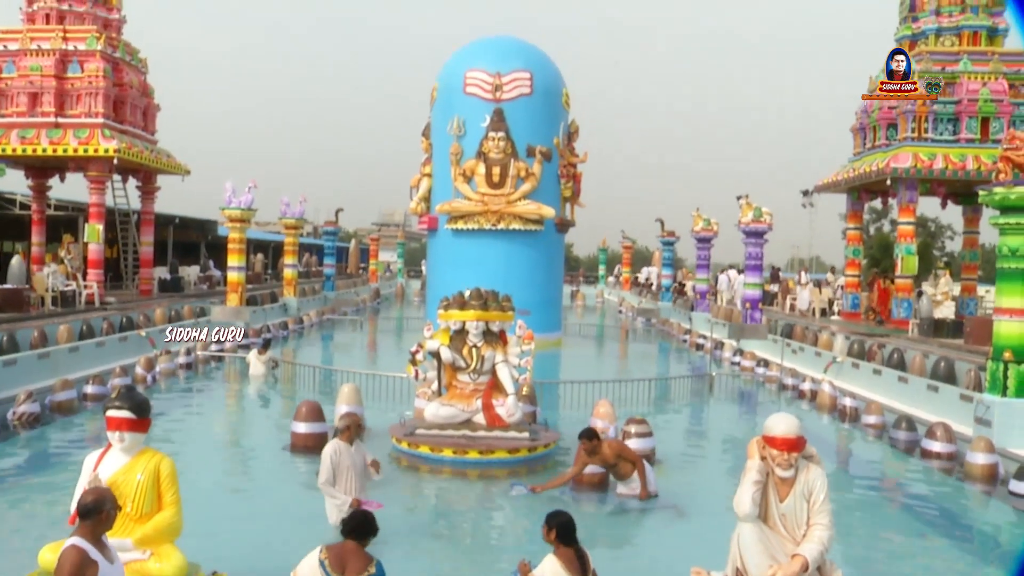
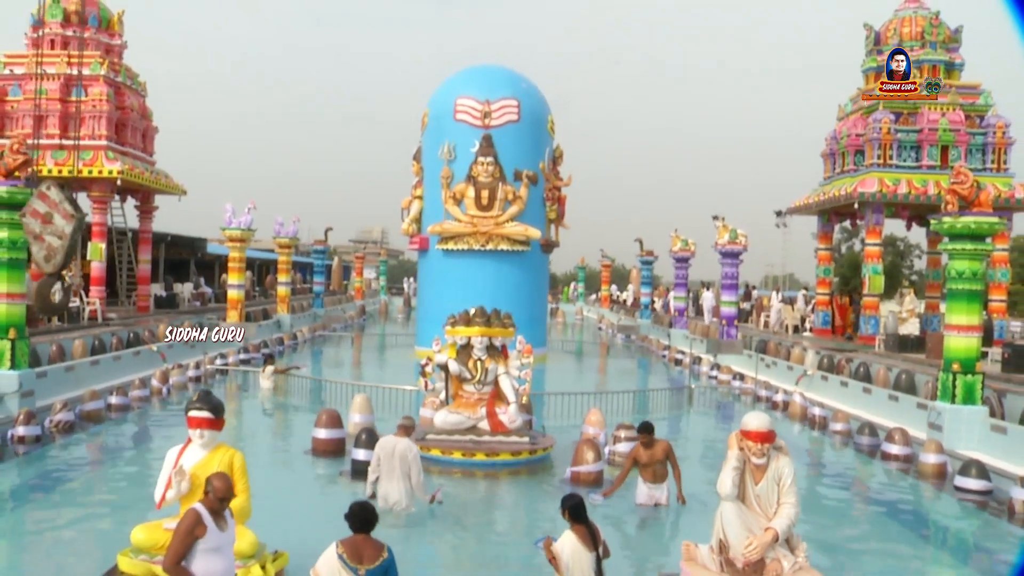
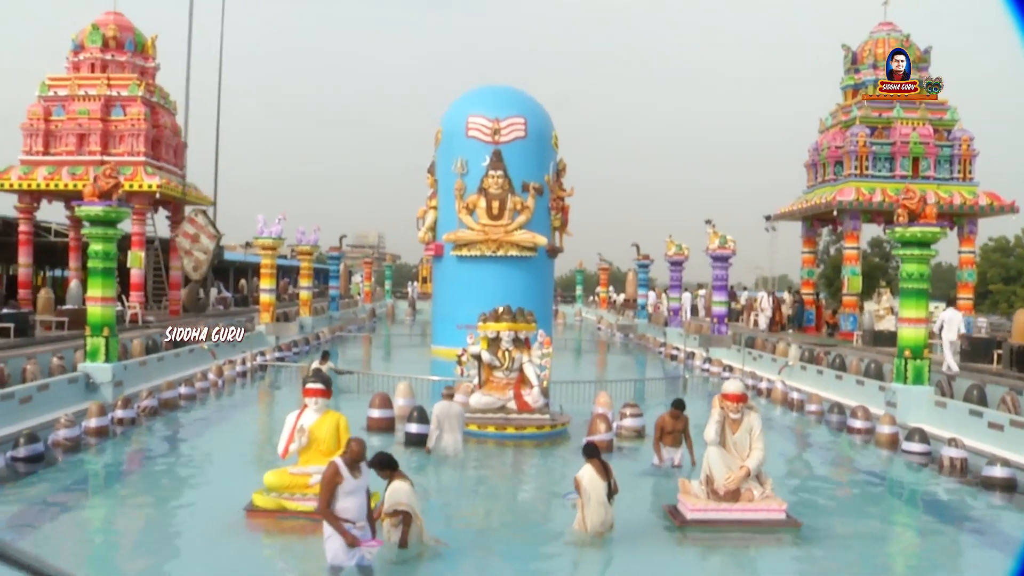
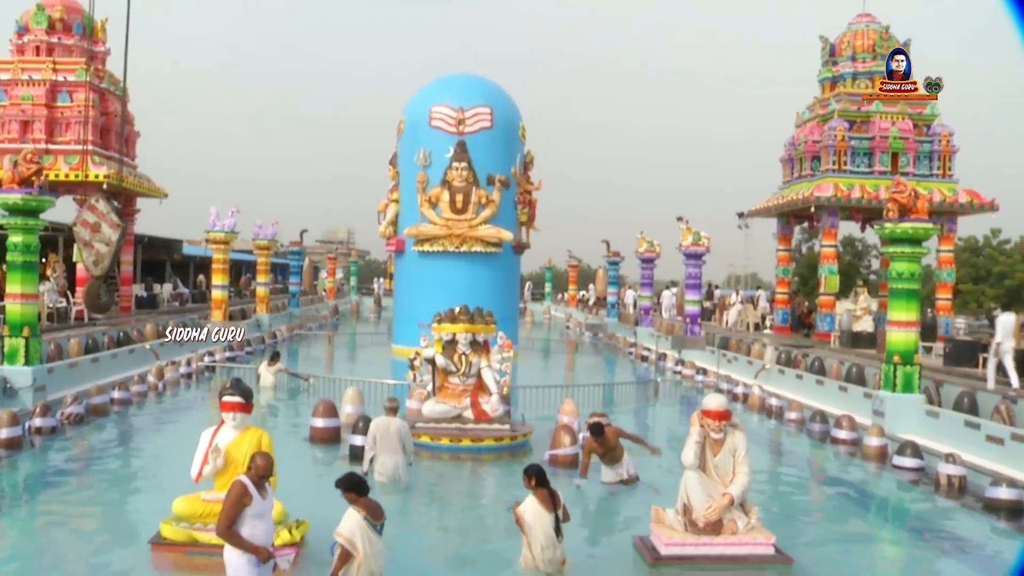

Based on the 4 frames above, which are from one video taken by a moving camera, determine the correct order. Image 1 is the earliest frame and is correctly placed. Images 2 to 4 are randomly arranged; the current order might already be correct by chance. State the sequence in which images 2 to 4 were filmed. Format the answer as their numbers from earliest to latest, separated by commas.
2, 4, 3
